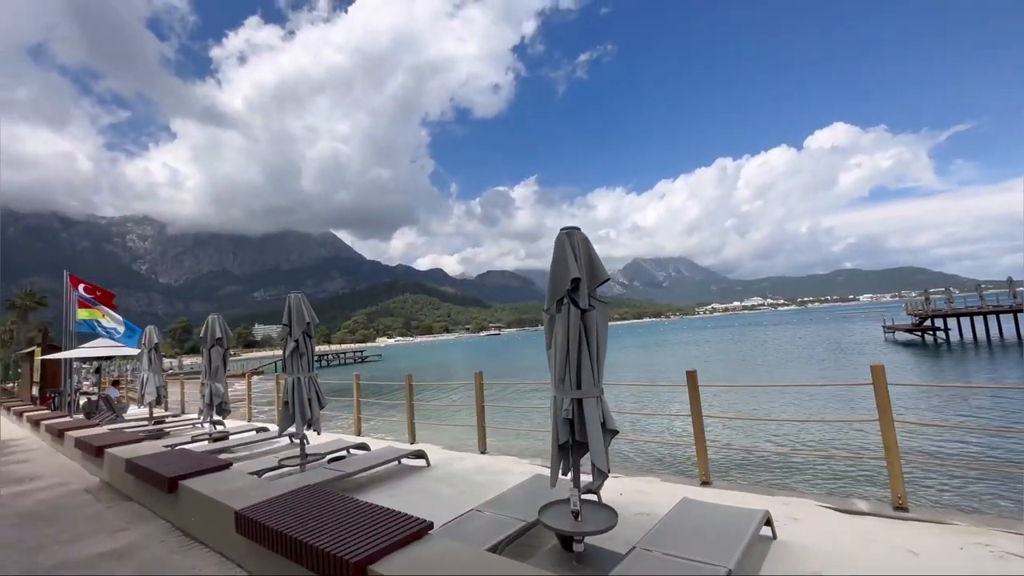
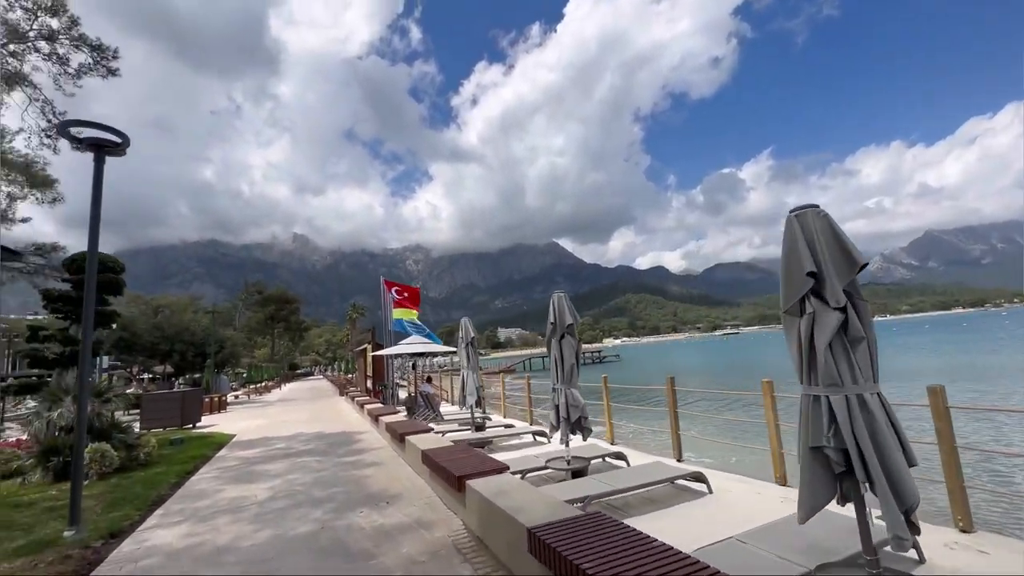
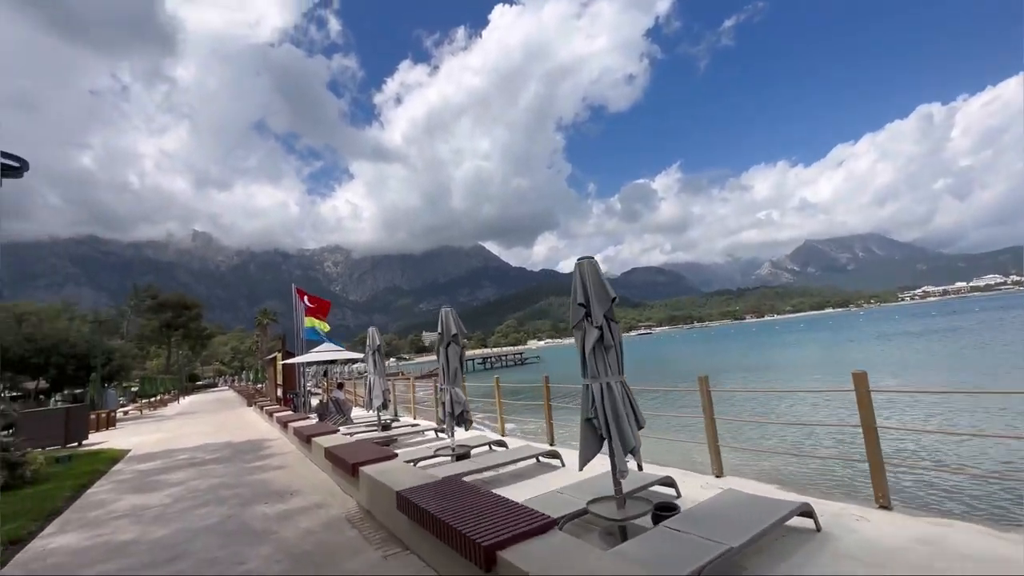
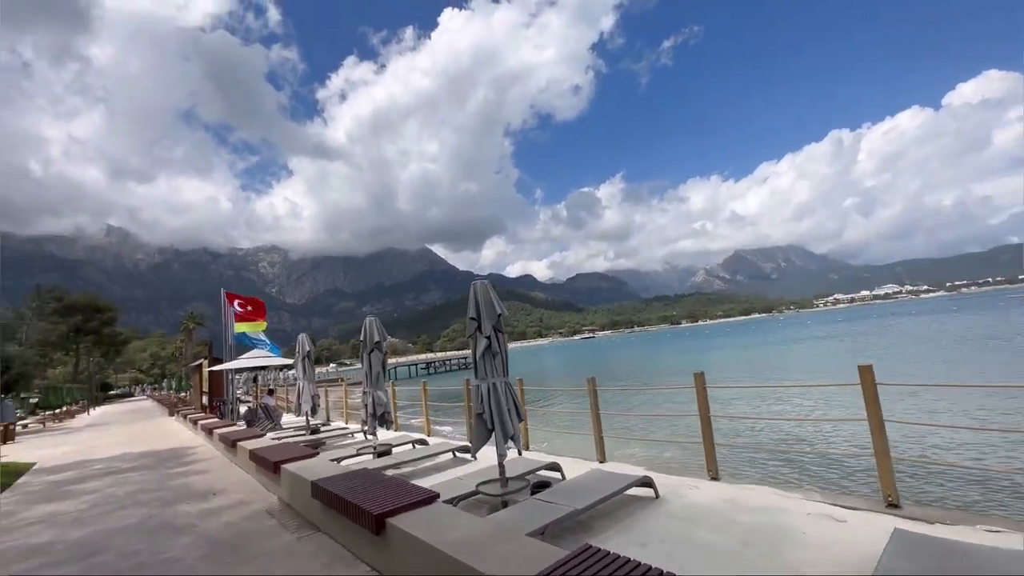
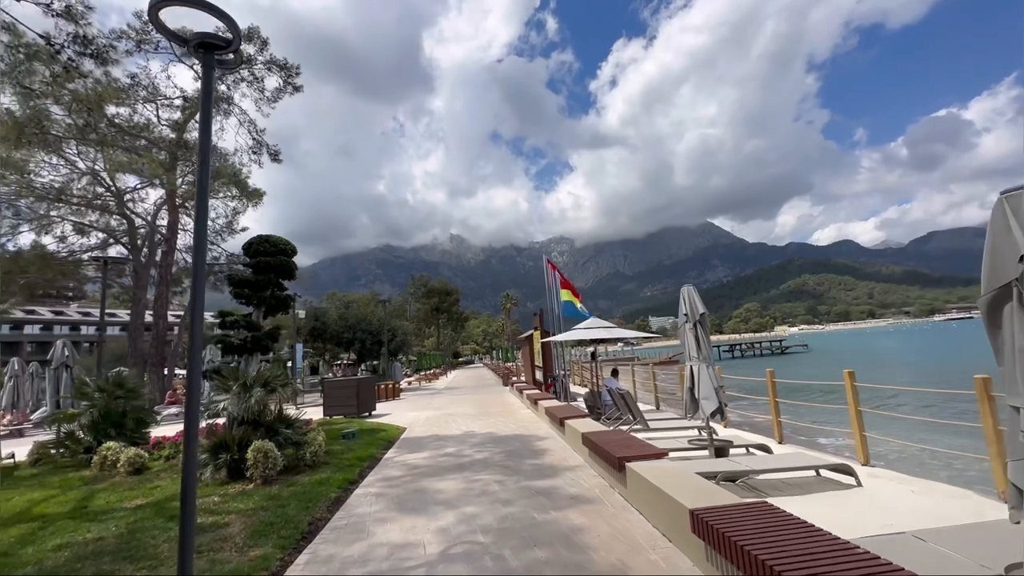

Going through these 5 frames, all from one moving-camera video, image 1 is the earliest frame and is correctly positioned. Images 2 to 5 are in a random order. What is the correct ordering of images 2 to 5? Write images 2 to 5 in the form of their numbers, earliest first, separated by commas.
4, 3, 2, 5
